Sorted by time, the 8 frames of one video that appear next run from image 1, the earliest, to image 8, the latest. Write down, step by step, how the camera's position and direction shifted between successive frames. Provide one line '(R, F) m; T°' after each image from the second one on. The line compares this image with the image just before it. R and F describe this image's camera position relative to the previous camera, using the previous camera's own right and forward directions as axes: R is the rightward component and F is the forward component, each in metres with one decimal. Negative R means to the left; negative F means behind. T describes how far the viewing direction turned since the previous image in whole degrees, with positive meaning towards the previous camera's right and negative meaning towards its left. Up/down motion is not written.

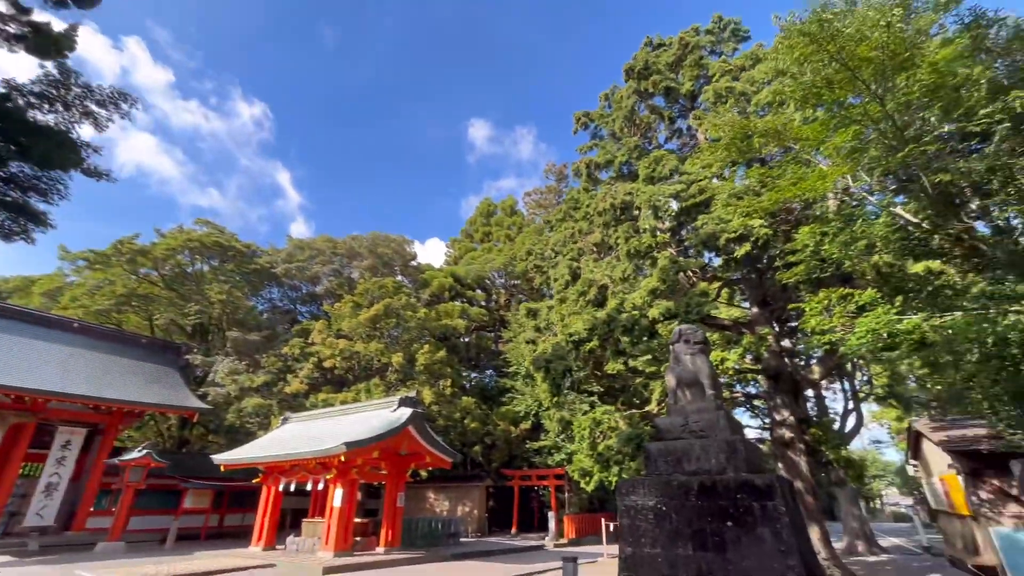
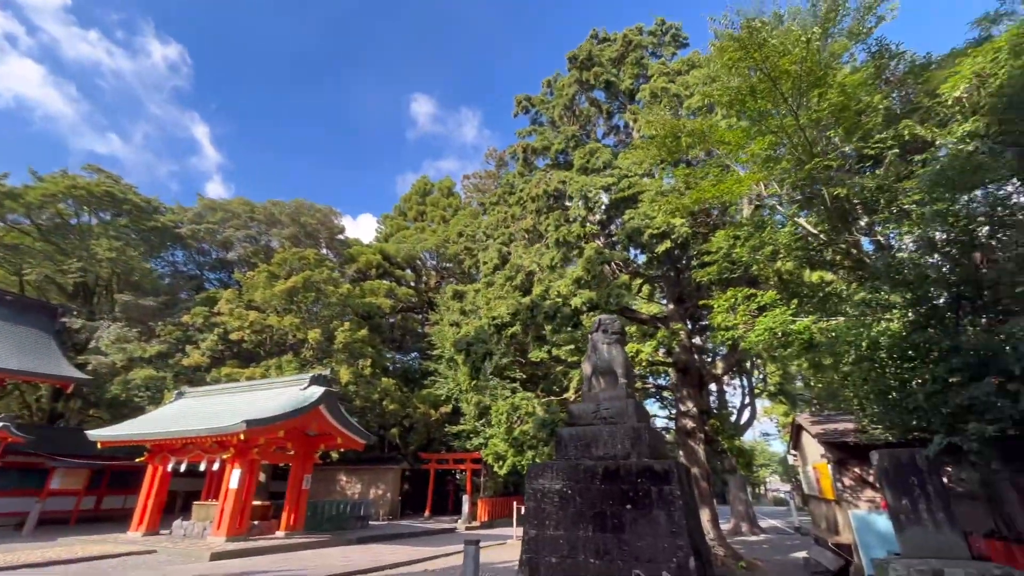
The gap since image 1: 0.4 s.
(+0.2, +0.2) m; +8°
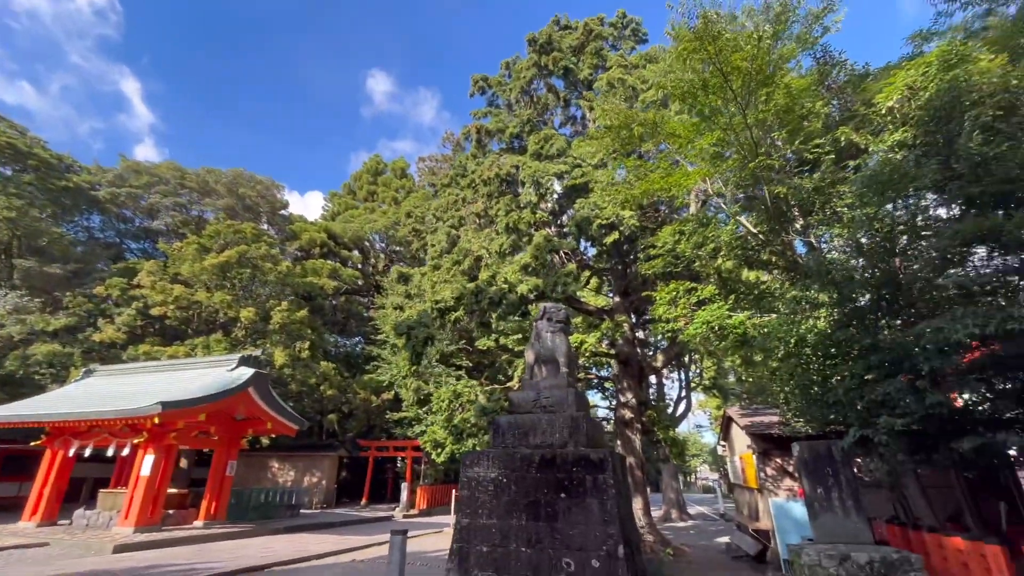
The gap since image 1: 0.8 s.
(+0.2, +0.2) m; +6°
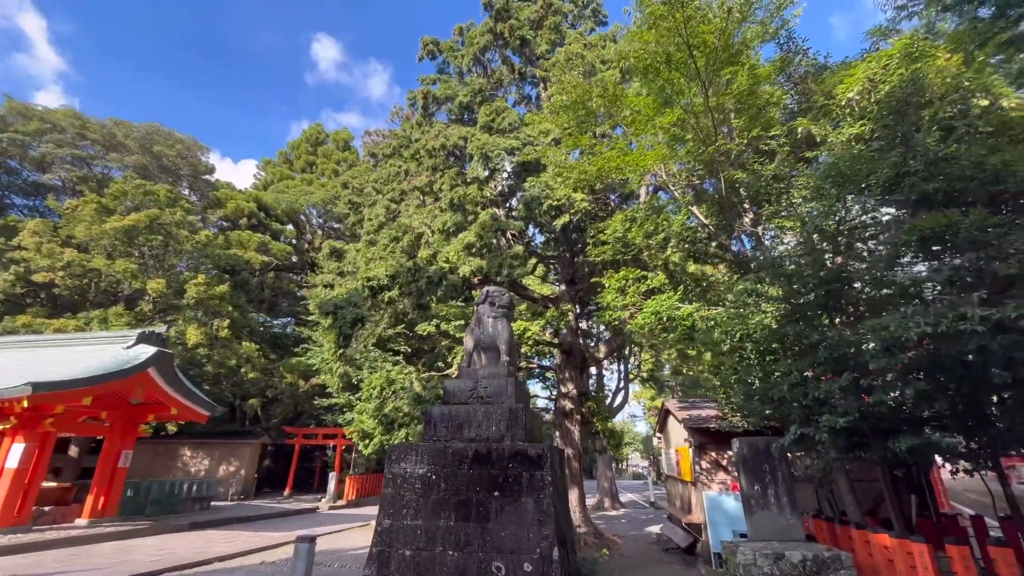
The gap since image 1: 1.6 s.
(+0.1, +0.7) m; +7°
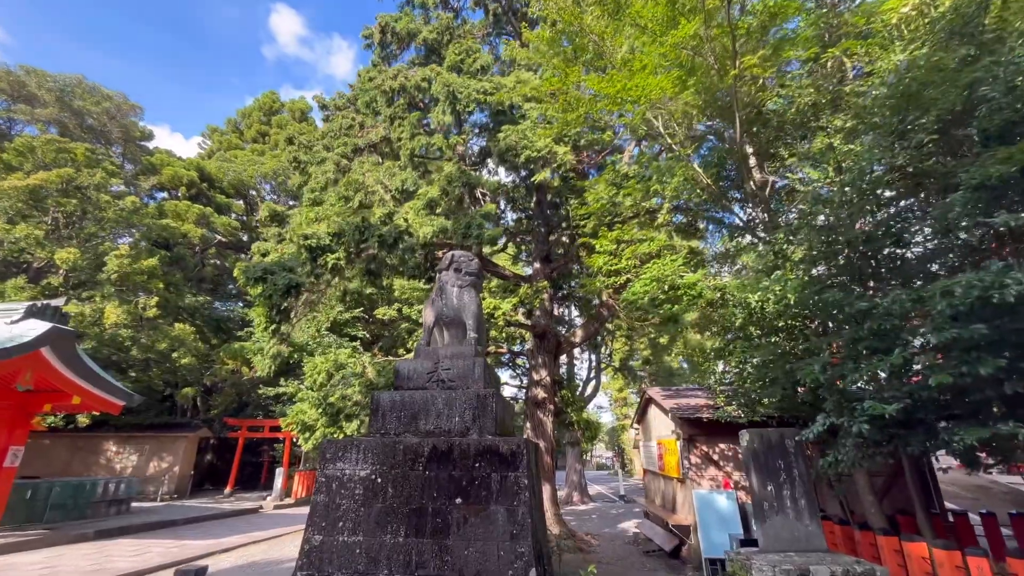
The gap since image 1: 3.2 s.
(0.0, +1.4) m; +4°
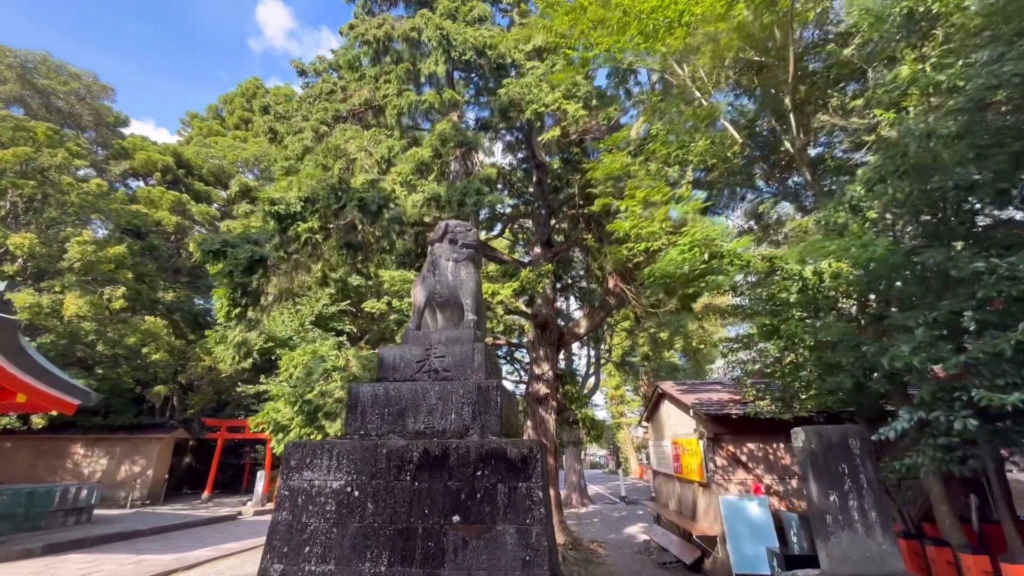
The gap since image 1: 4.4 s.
(-0.2, +1.0) m; +1°
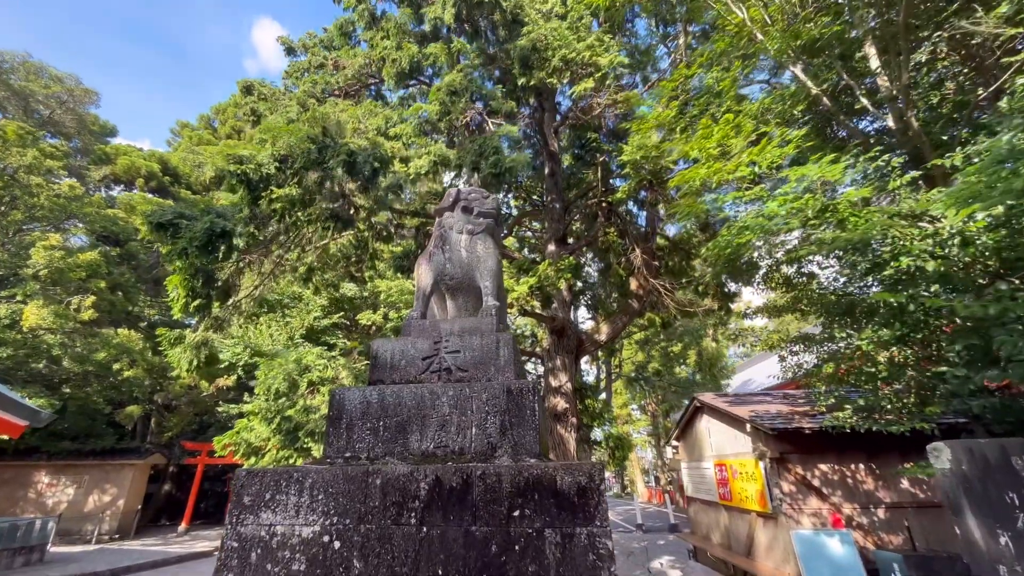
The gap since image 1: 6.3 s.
(-0.3, +1.3) m; 0°
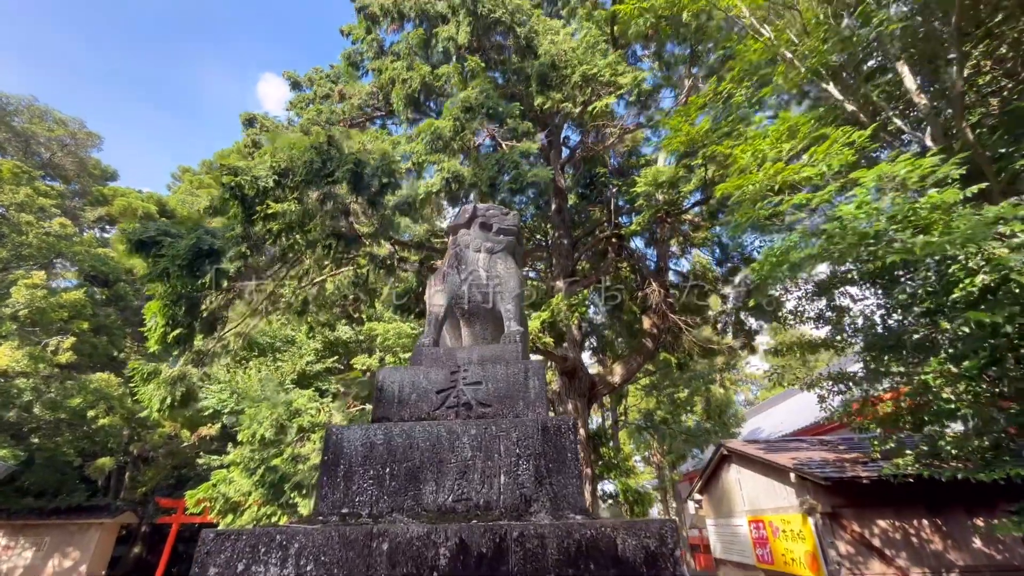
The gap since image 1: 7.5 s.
(-0.3, +0.5) m; +1°
